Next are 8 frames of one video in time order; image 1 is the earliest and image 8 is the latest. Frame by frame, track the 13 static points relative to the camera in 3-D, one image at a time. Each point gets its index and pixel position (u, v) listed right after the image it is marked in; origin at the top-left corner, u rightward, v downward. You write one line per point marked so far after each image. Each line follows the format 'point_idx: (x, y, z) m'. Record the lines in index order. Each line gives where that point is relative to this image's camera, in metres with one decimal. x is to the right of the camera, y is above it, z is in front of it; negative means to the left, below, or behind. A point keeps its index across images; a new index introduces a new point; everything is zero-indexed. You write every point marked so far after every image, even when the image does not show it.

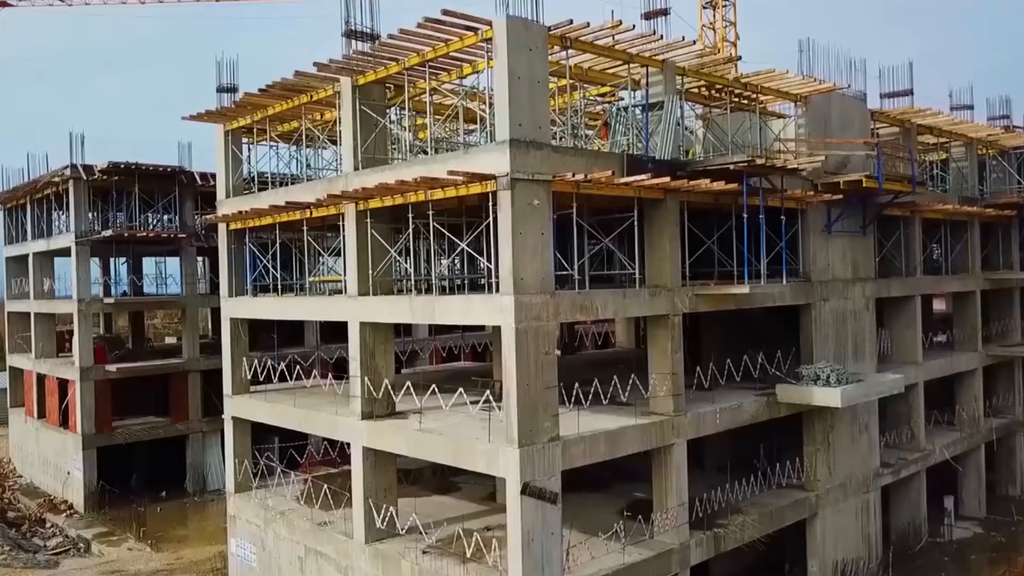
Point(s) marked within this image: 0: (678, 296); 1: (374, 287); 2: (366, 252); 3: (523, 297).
0: (+3.5, -0.3, +16.5) m
1: (-3.0, 0.0, +17.0) m
2: (-3.1, +0.8, +16.9) m
3: (+0.2, -0.2, +14.1) m
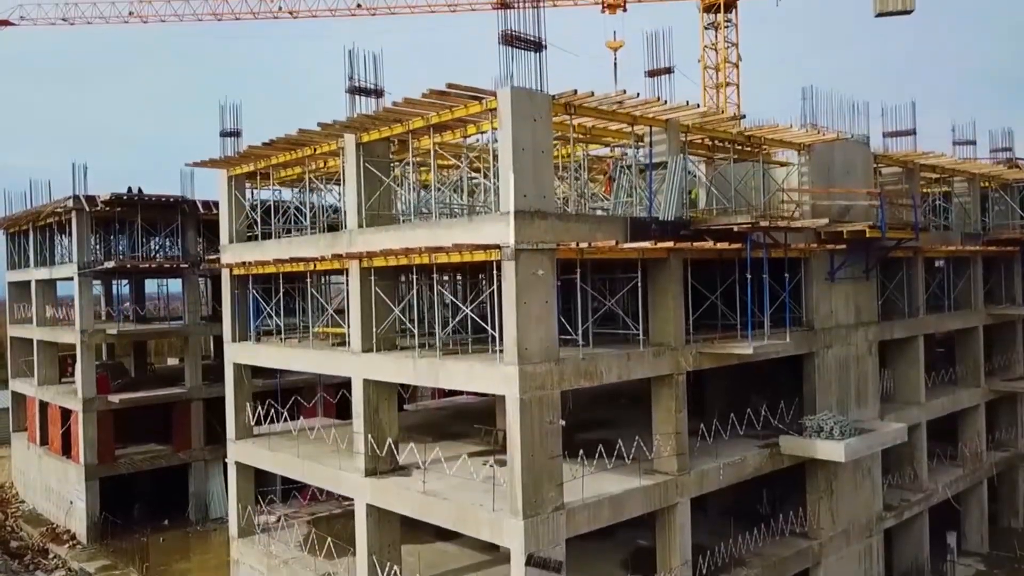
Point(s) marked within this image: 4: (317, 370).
0: (+3.6, -1.5, +16.6) m
1: (-2.9, -1.2, +17.1) m
2: (-3.0, -0.5, +16.9) m
3: (+0.3, -1.4, +14.1) m
4: (-4.7, -2.0, +19.2) m
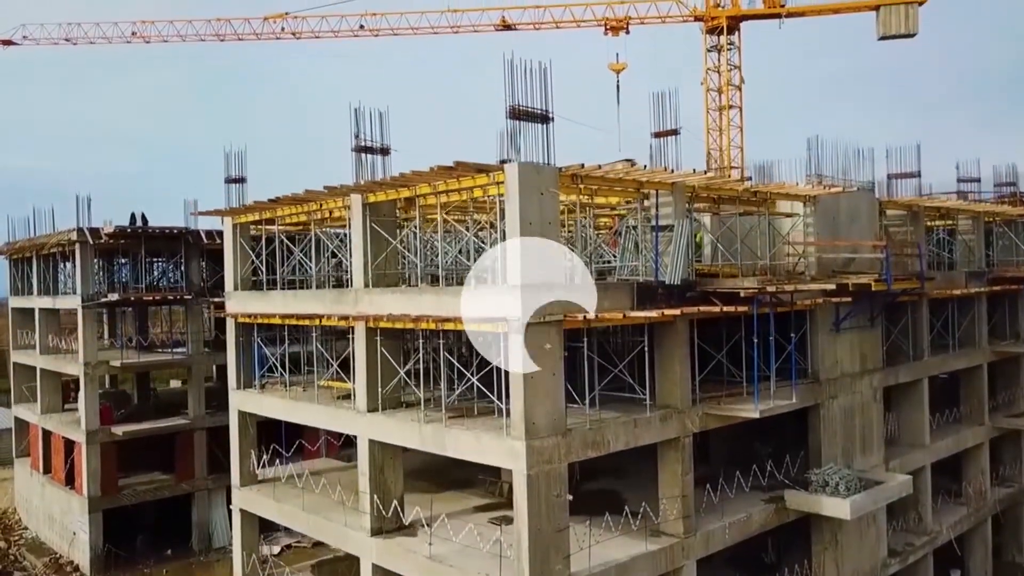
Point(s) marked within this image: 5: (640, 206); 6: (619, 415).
0: (+3.7, -2.8, +16.5) m
1: (-2.8, -2.5, +17.1) m
2: (-2.9, -1.8, +16.9) m
3: (+0.4, -2.7, +14.1) m
4: (-4.5, -3.3, +19.2) m
5: (+2.7, +1.7, +16.7) m
6: (+2.2, -2.6, +16.5) m
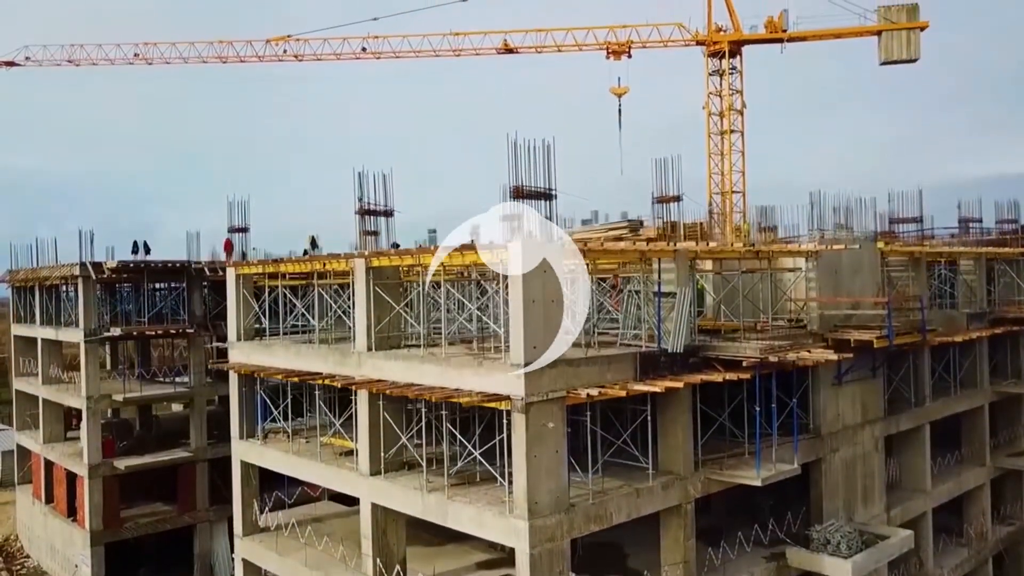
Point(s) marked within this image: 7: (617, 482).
0: (+3.8, -4.2, +16.6) m
1: (-2.7, -3.9, +17.1) m
2: (-2.8, -3.2, +16.9) m
3: (+0.4, -4.1, +14.1) m
4: (-4.5, -4.7, +19.2) m
5: (+2.7, +0.3, +16.7) m
6: (+2.3, -4.0, +16.5) m
7: (+2.2, -4.0, +16.4) m
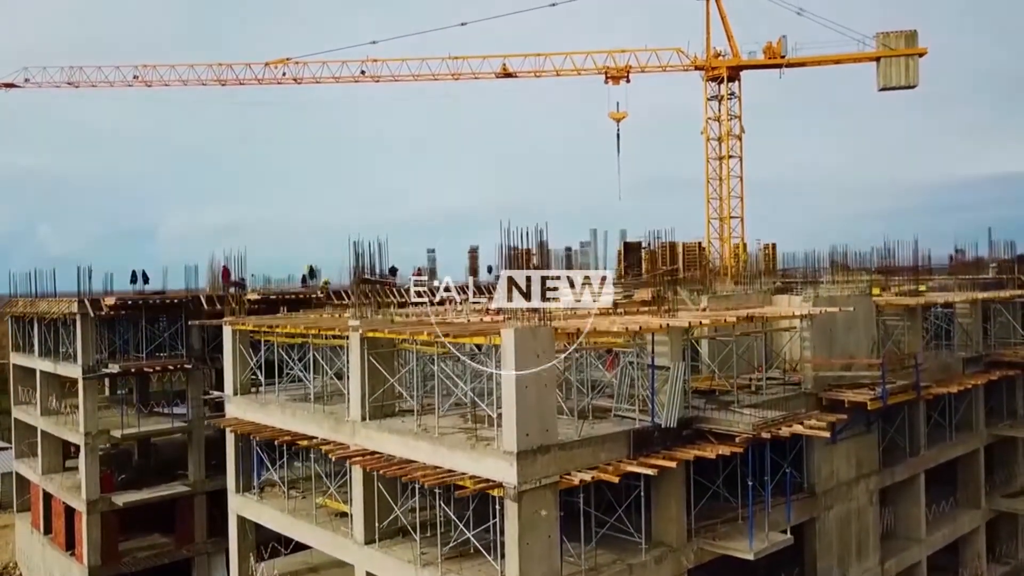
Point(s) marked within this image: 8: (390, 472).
0: (+3.7, -2.5, +15.5) m
1: (-2.8, -2.5, +16.1) m
2: (-3.0, -1.8, +16.1) m
3: (+0.3, -2.3, +13.1) m
4: (-4.5, -3.6, +18.2) m
5: (+2.4, +1.9, +16.1) m
6: (+2.1, -2.4, +15.4) m
7: (+2.0, -2.3, +15.4) m
8: (-2.1, -3.1, +13.7) m
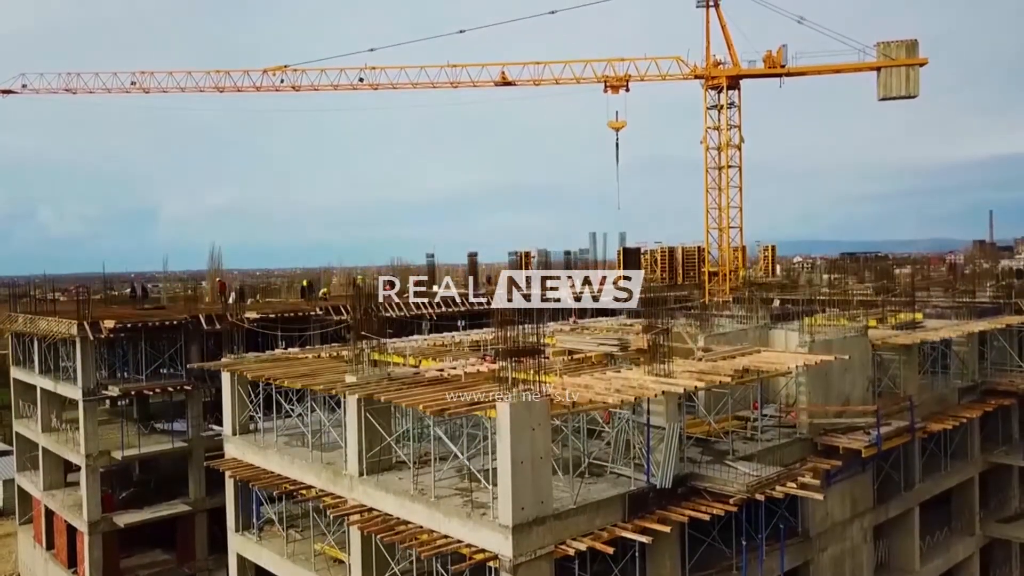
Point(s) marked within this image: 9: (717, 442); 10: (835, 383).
0: (+3.6, -3.6, +15.6) m
1: (-2.9, -3.6, +16.2) m
2: (-3.0, -2.9, +16.2) m
3: (+0.2, -3.5, +13.2) m
4: (-4.6, -4.6, +18.3) m
5: (+2.4, +0.8, +16.2) m
6: (+2.1, -3.5, +15.5) m
7: (+2.0, -3.4, +15.5) m
8: (-2.2, -4.3, +13.8) m
9: (+4.5, -3.4, +17.7) m
10: (+8.0, -2.1, +19.6) m
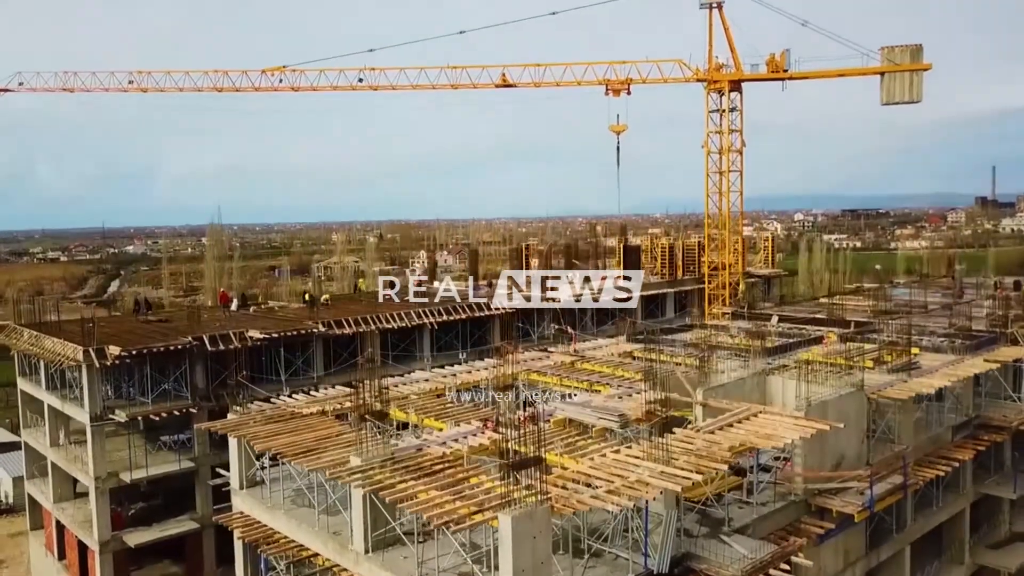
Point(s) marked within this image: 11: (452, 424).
0: (+3.6, -5.3, +16.0) m
1: (-2.9, -5.3, +16.7) m
2: (-3.0, -4.5, +16.6) m
3: (+0.2, -5.2, +13.7) m
4: (-4.6, -6.2, +18.8) m
5: (+2.4, -0.8, +16.4) m
6: (+2.1, -5.1, +16.0) m
7: (+2.0, -5.1, +15.9) m
8: (-2.1, -6.0, +14.3) m
9: (+4.6, -5.0, +18.2) m
10: (+8.0, -3.6, +20.0) m
11: (-1.4, -3.3, +19.2) m
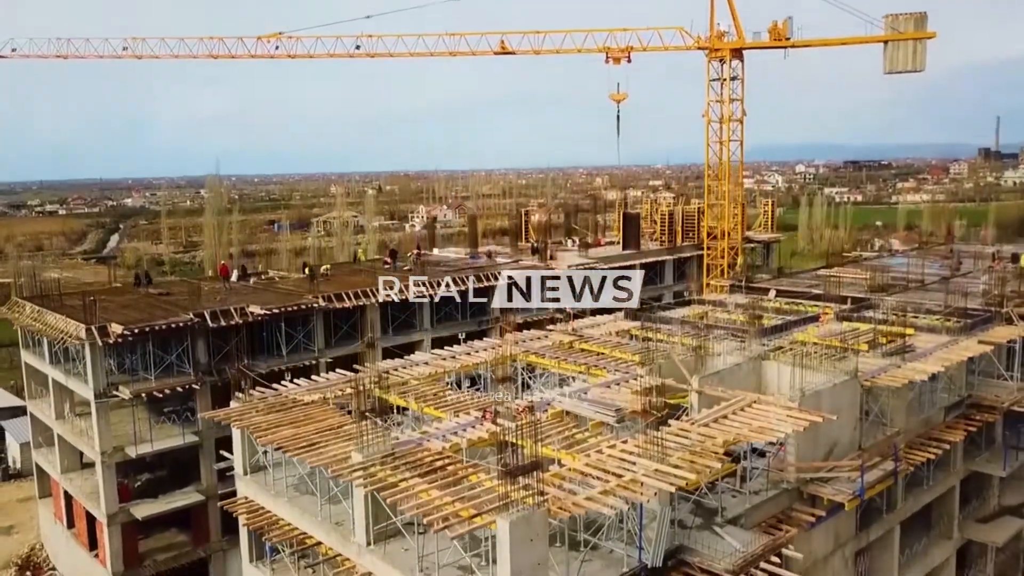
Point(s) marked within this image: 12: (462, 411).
0: (+3.6, -5.3, +16.5) m
1: (-2.9, -5.2, +17.1) m
2: (-3.0, -4.5, +17.0) m
3: (+0.2, -5.4, +14.1) m
4: (-4.6, -6.0, +19.3) m
5: (+2.3, -0.8, +16.6) m
6: (+2.0, -5.1, +16.4) m
7: (+2.0, -5.1, +16.4) m
8: (-2.2, -6.1, +14.8) m
9: (+4.5, -4.8, +18.6) m
10: (+8.0, -3.4, +20.3) m
11: (-1.5, -3.1, +19.5) m
12: (-1.2, -3.0, +19.5) m
